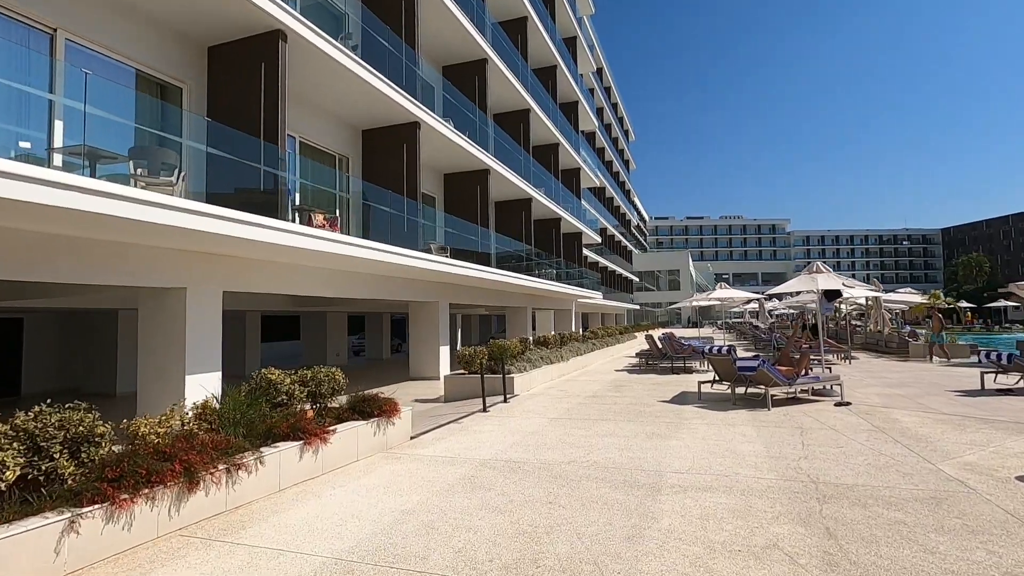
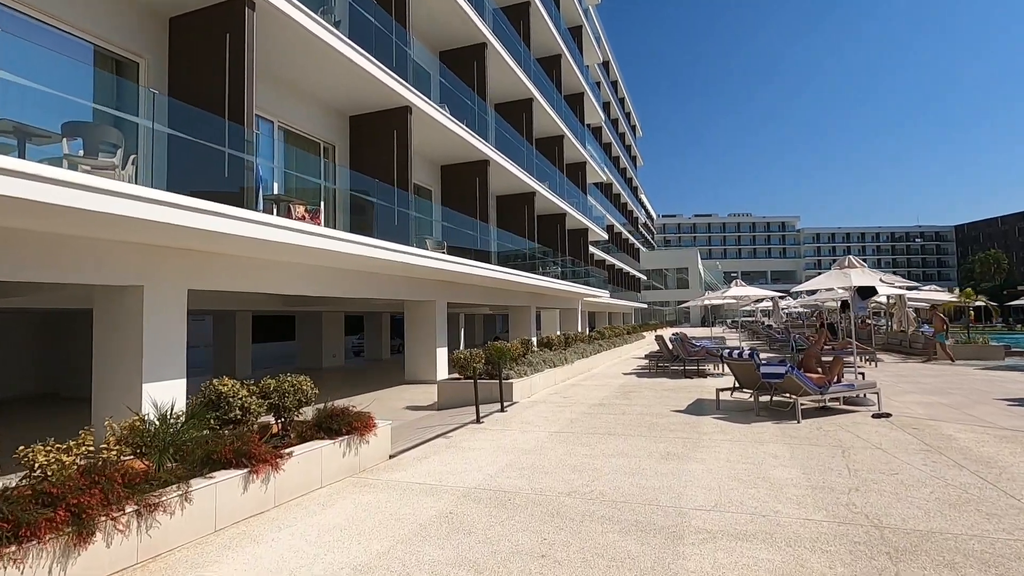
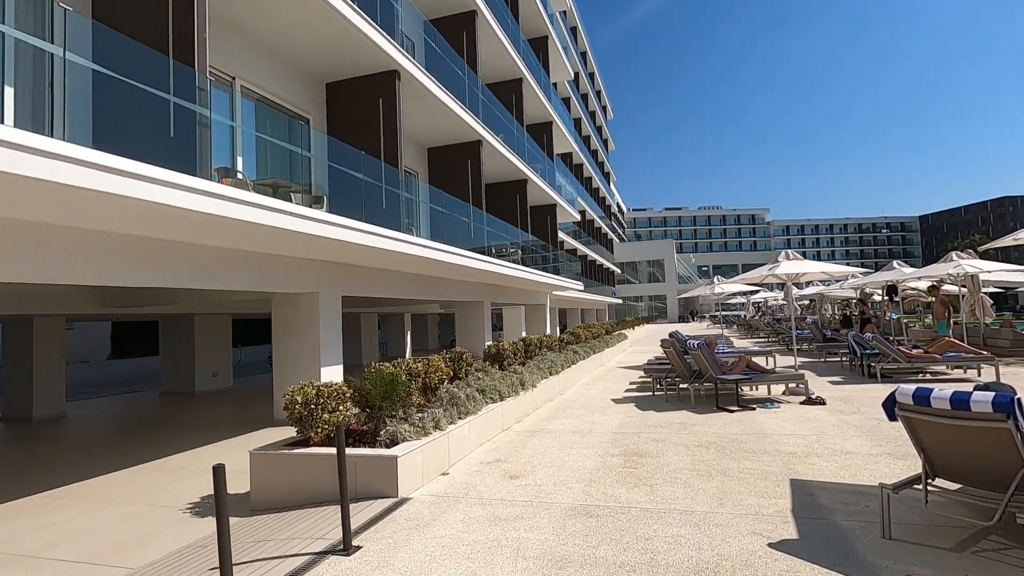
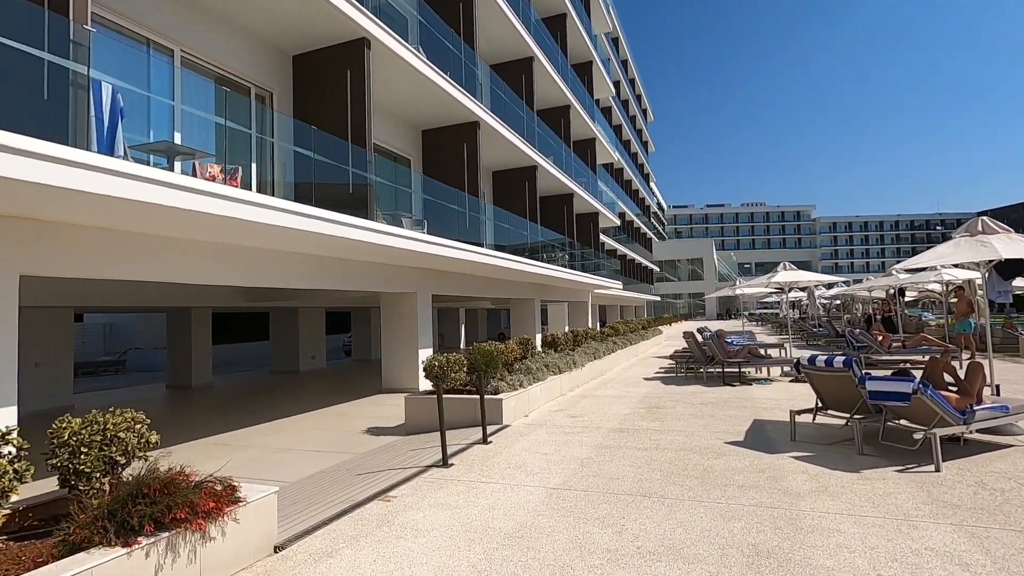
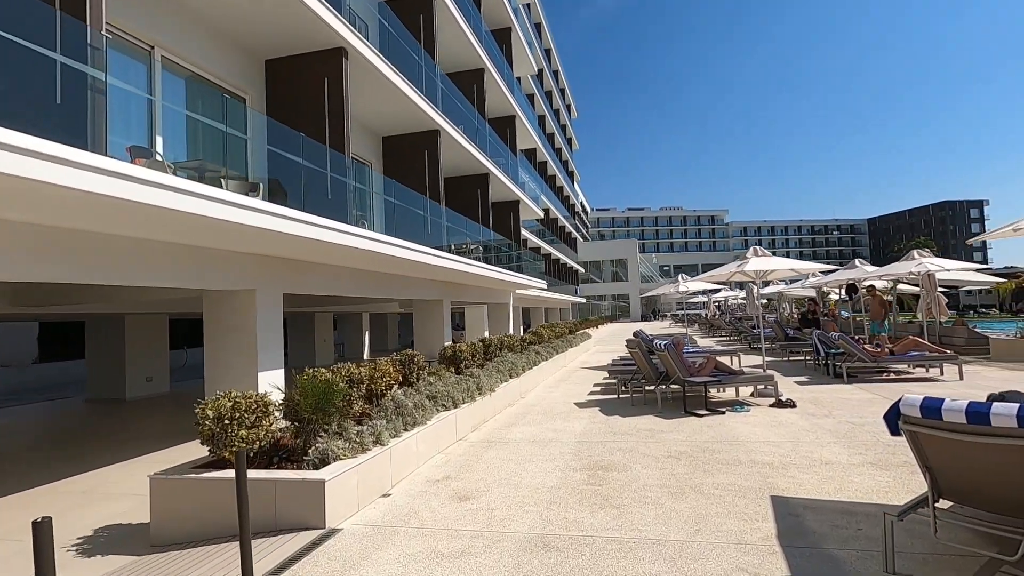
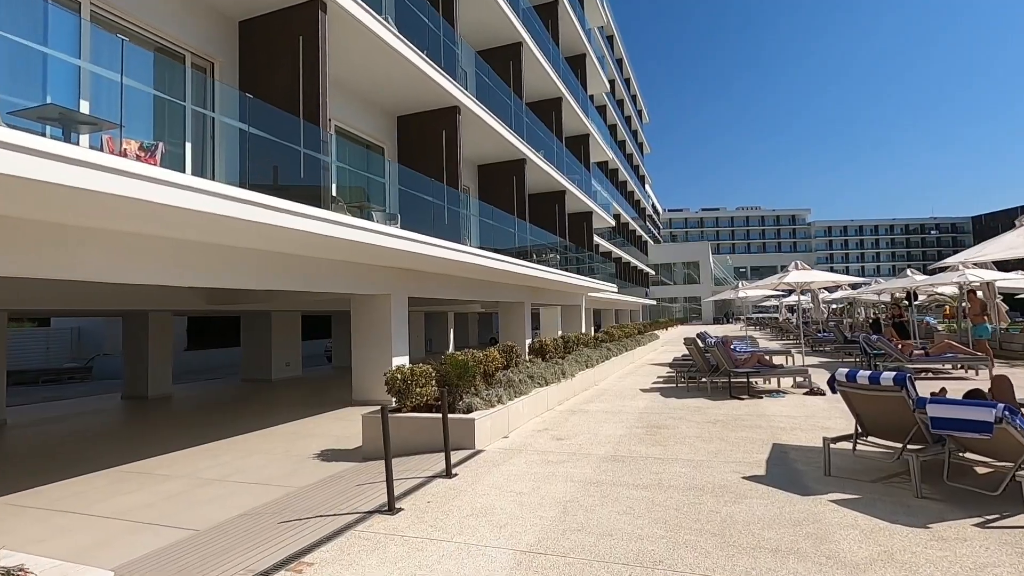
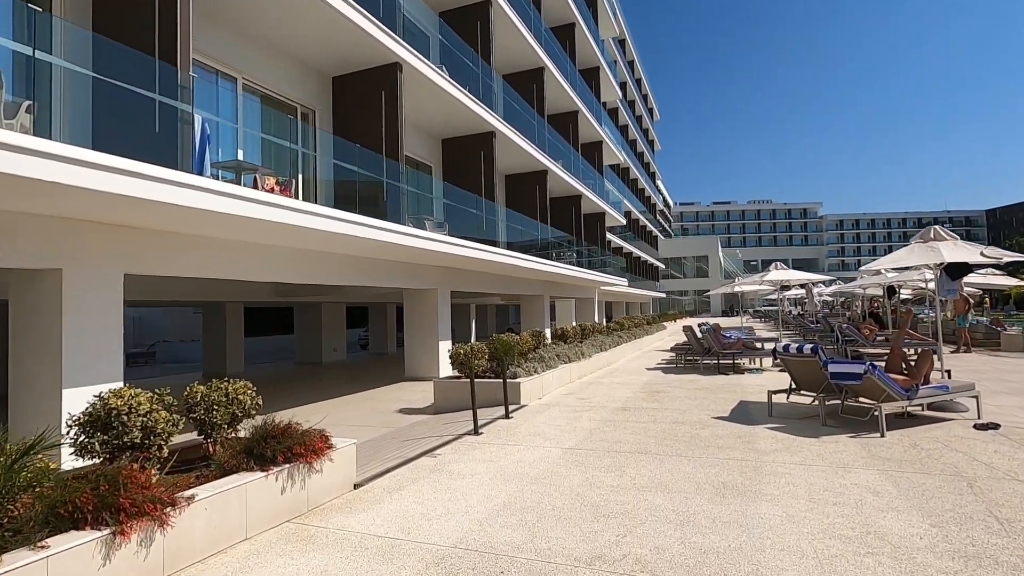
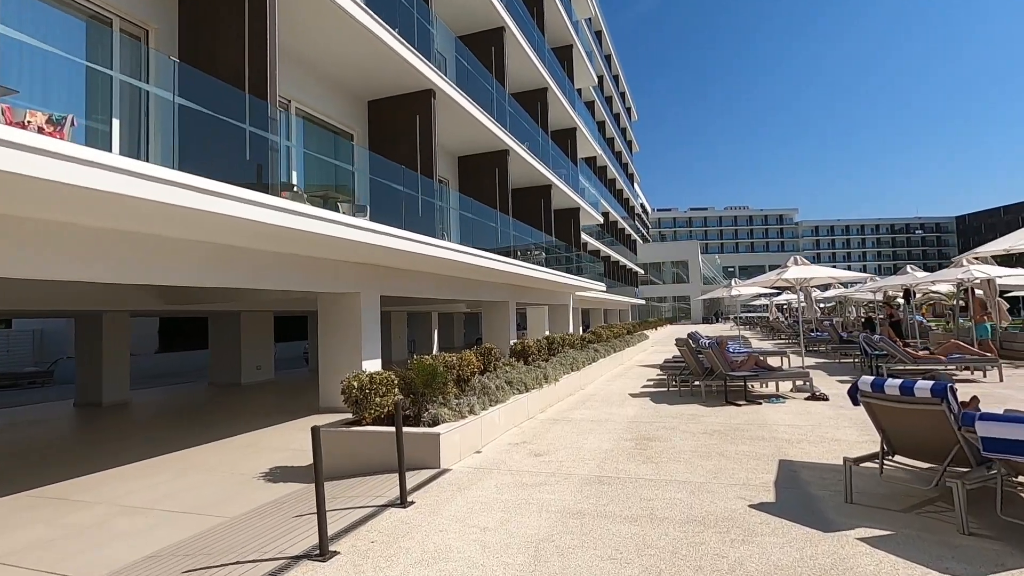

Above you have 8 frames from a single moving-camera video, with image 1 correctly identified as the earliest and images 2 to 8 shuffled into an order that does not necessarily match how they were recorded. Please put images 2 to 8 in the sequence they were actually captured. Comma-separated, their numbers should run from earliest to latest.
2, 7, 4, 6, 8, 3, 5
